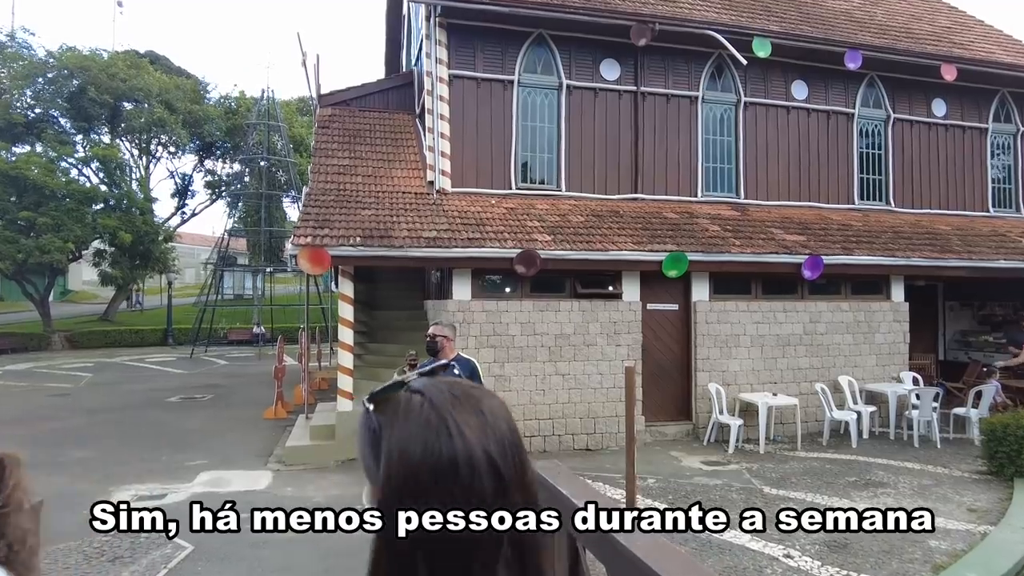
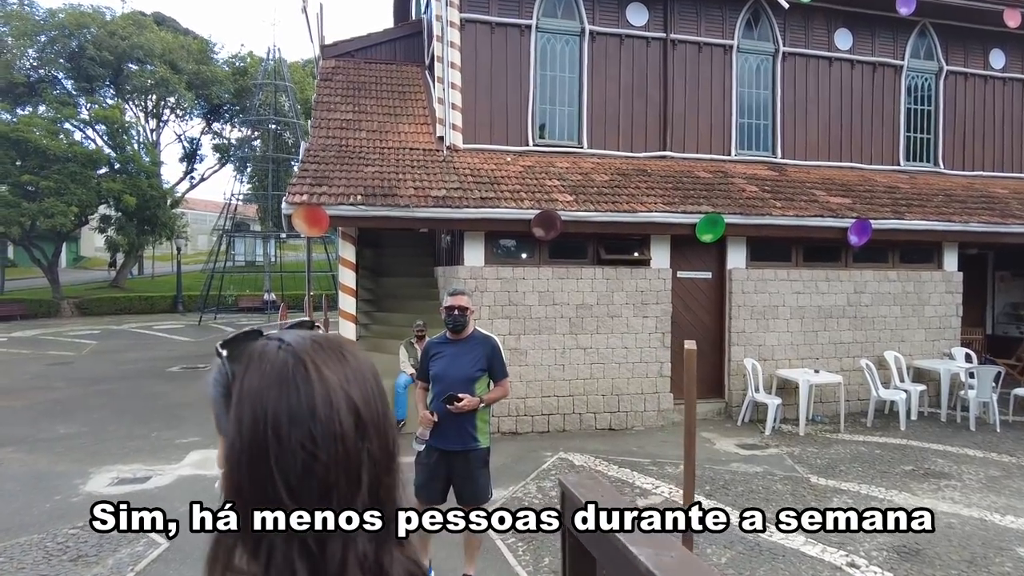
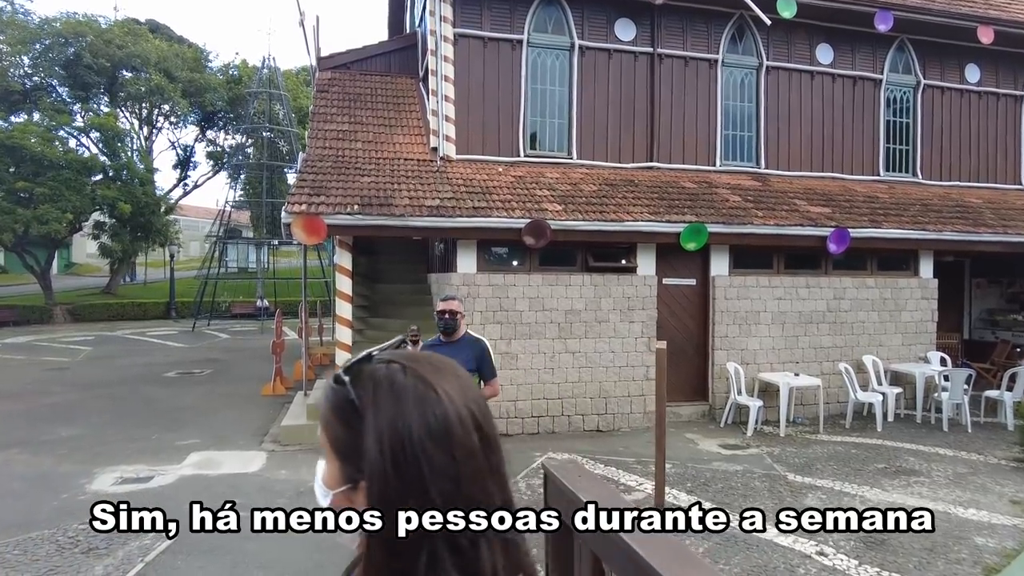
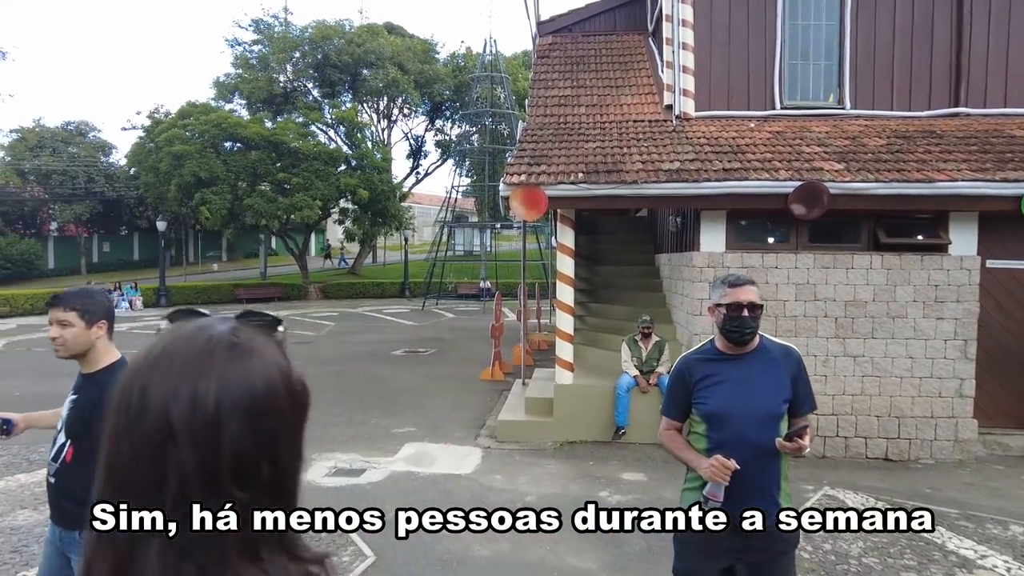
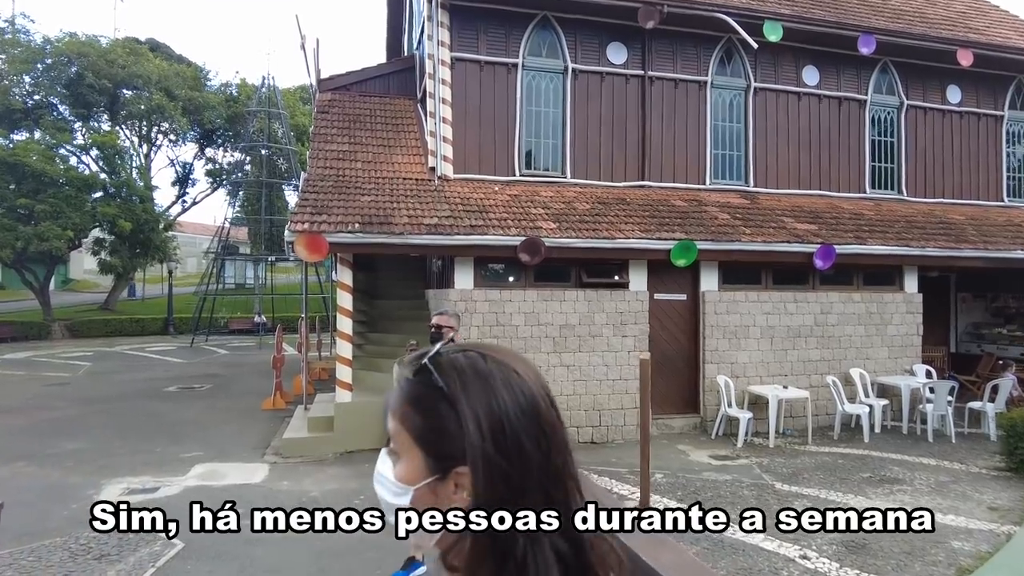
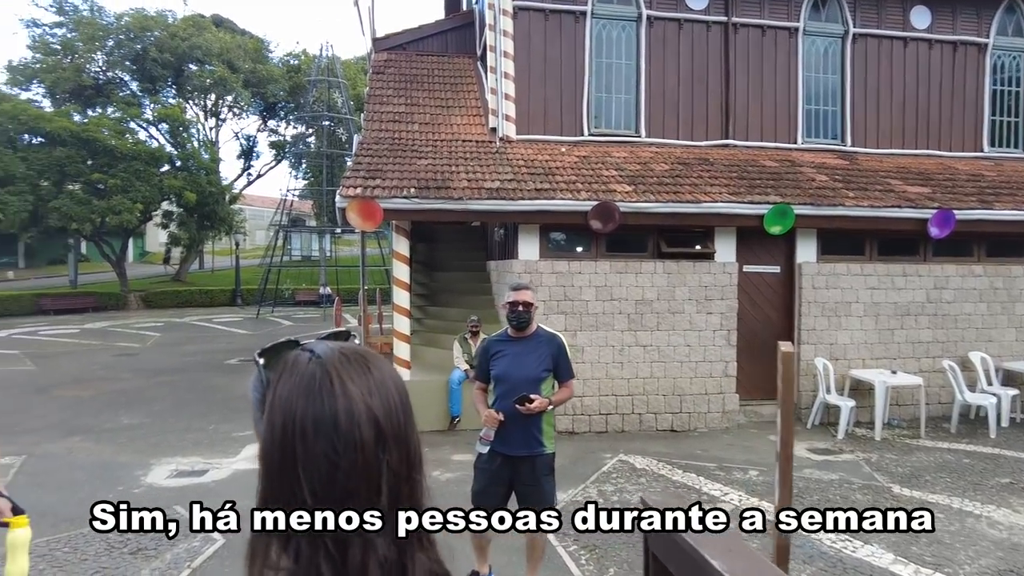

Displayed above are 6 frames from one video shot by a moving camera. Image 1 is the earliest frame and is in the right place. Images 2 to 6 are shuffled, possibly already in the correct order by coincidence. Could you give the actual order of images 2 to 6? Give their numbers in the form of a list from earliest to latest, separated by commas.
5, 3, 2, 6, 4
